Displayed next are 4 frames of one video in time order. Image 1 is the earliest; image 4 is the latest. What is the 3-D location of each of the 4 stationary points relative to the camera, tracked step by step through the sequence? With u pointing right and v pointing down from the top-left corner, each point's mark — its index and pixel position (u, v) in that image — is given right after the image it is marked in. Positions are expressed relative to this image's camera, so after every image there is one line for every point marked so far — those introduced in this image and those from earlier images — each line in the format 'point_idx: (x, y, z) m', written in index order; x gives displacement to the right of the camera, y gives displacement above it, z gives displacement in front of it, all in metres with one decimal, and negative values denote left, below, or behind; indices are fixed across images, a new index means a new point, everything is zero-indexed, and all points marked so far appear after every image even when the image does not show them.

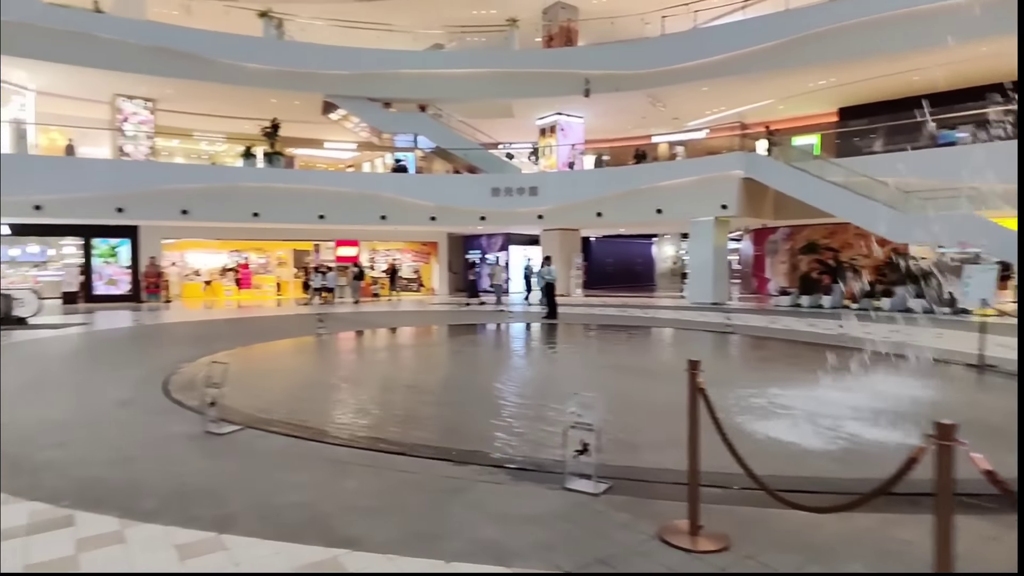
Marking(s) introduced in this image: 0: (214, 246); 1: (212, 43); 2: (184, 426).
0: (-8.2, +1.2, +16.2) m
1: (-7.0, +5.7, +13.8) m
2: (-2.2, -0.9, +4.0) m
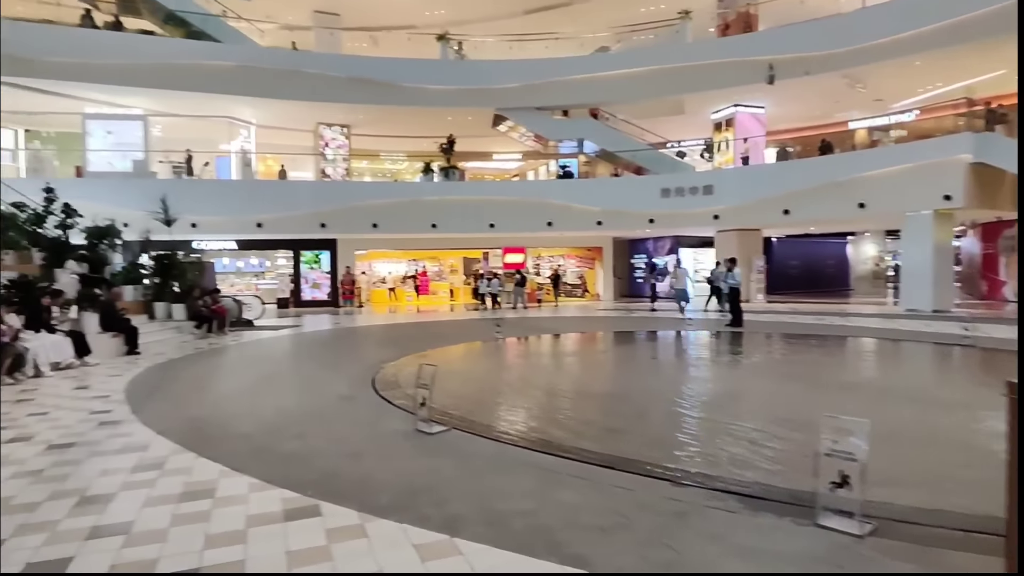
0: (-3.5, +1.0, +17.6) m
1: (-2.9, +5.5, +15.0) m
2: (-0.8, -1.0, +4.2) m
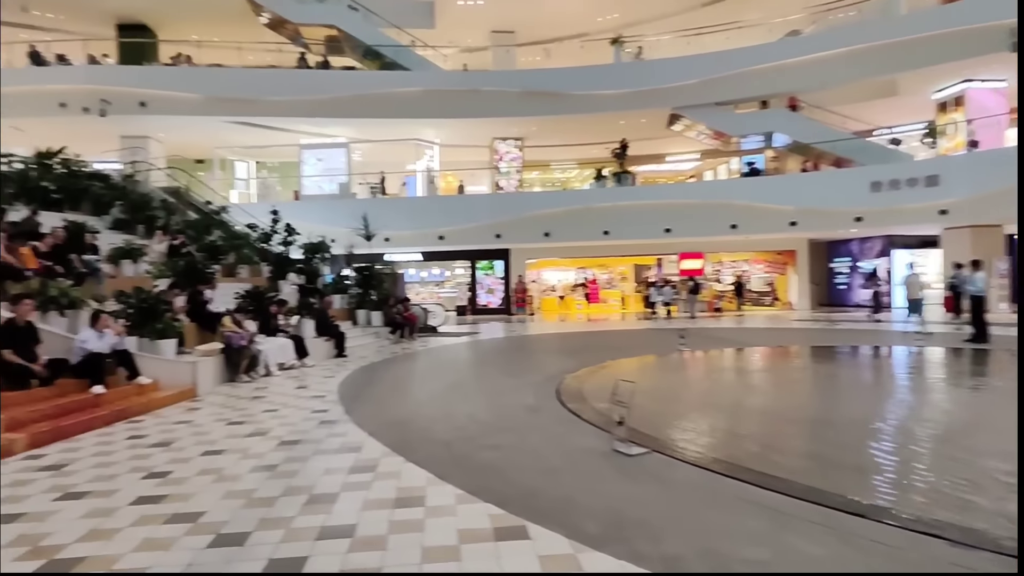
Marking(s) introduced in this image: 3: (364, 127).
0: (+1.6, +0.7, +17.6) m
1: (+1.4, +5.3, +15.1) m
2: (+0.5, -1.0, +4.0) m
3: (-4.0, +4.4, +16.3) m
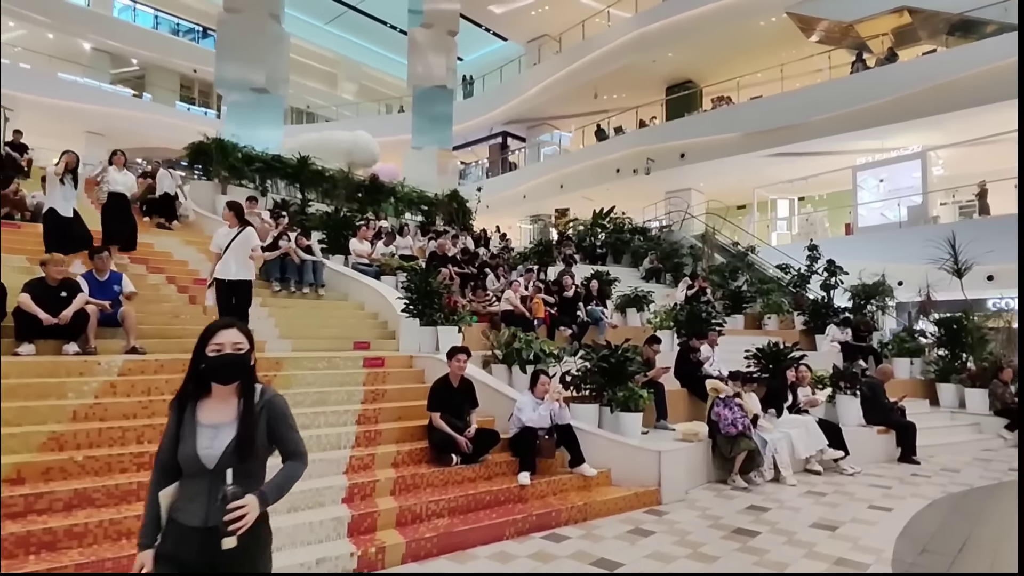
0: (+13.0, -0.3, +8.0) m
1: (+11.1, +4.4, +6.8) m
2: (+1.9, -1.2, 0.0) m
3: (+8.5, +3.2, +11.6) m
